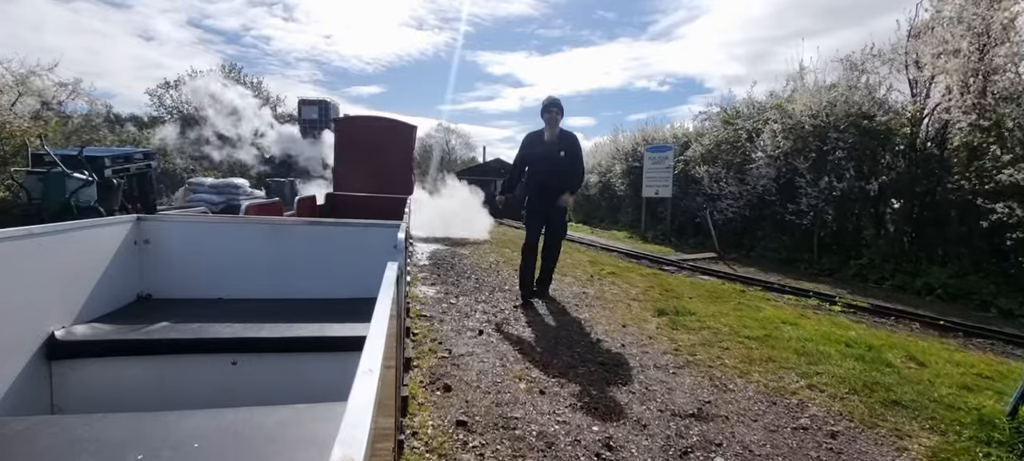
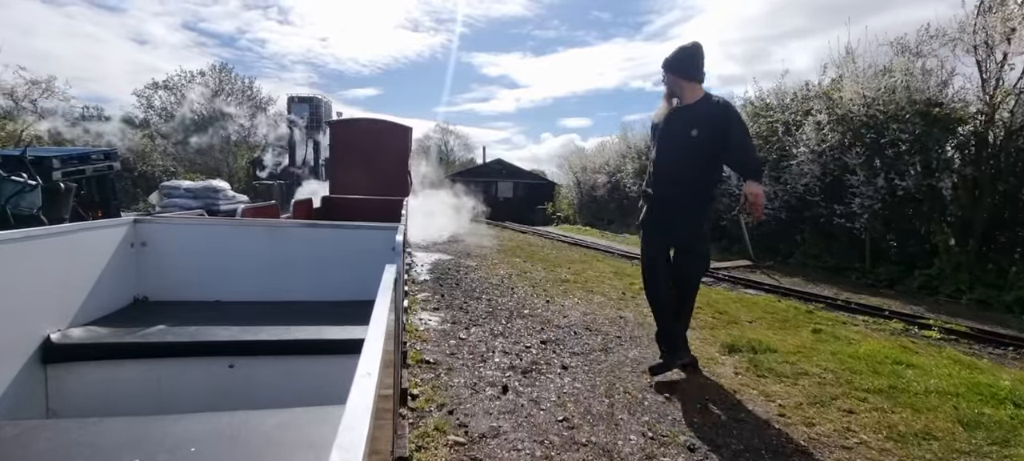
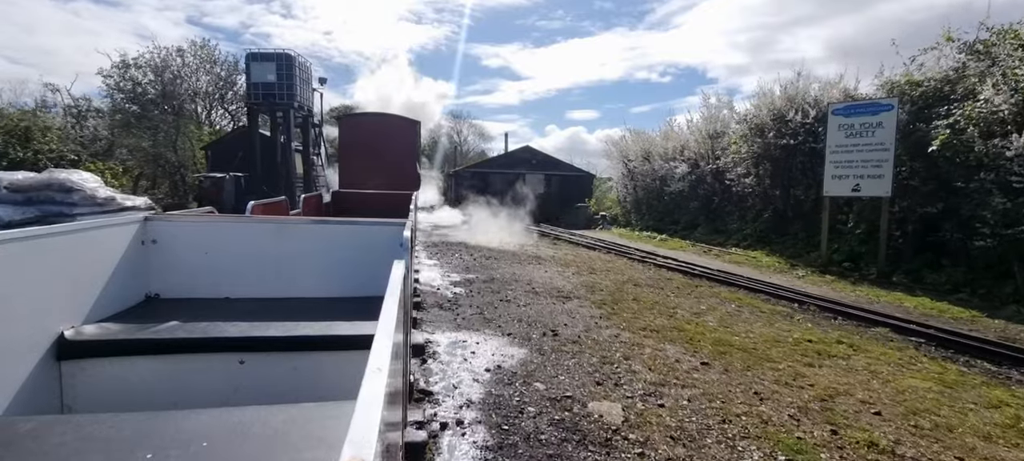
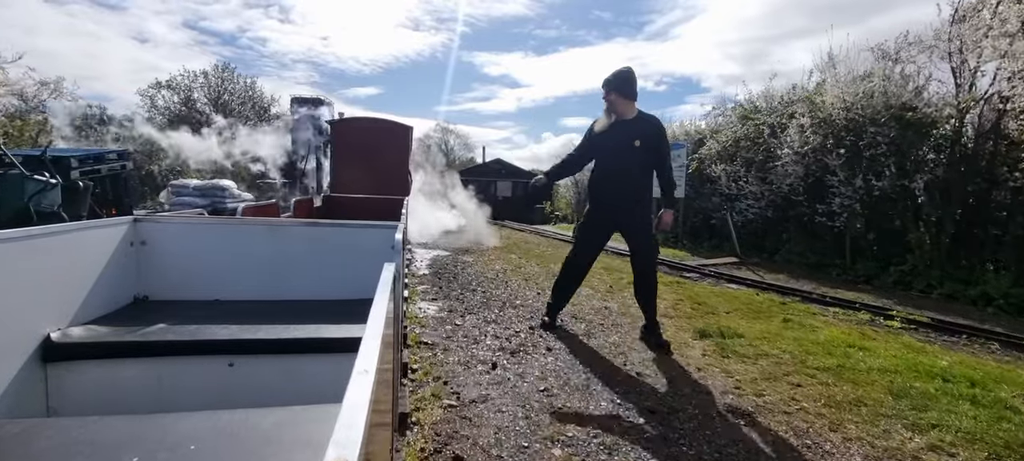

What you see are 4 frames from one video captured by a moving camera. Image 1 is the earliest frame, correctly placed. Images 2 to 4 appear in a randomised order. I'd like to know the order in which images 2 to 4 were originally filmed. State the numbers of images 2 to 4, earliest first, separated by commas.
4, 2, 3
